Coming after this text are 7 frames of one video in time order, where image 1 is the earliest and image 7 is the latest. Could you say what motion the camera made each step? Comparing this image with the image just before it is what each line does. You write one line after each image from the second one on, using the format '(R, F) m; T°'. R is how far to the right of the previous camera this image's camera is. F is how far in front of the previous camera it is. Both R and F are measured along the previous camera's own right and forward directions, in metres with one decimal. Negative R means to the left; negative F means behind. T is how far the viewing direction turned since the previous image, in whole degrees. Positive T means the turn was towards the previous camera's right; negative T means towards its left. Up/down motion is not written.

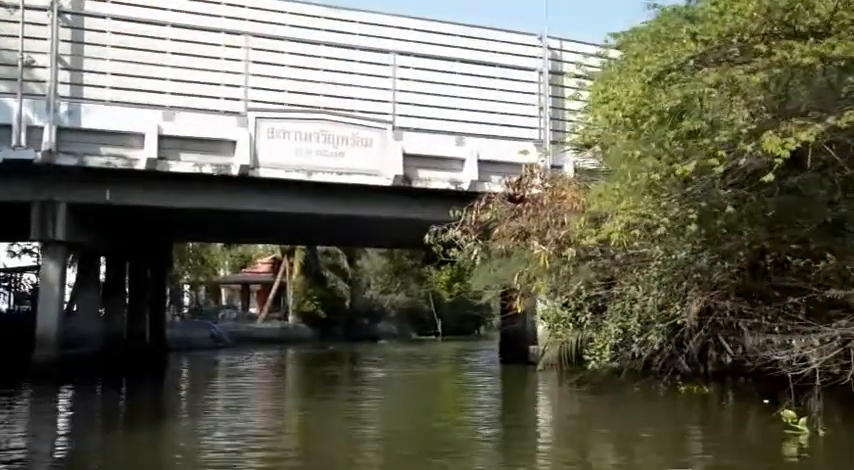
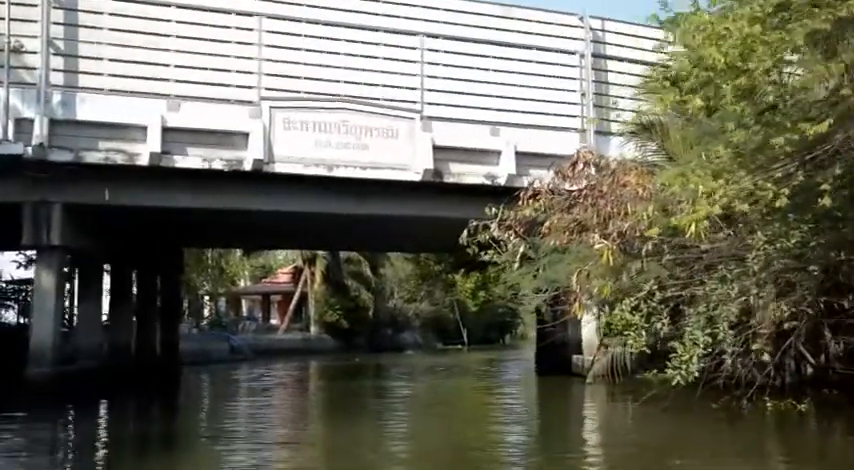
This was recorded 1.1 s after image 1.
(-0.3, +2.0) m; -1°
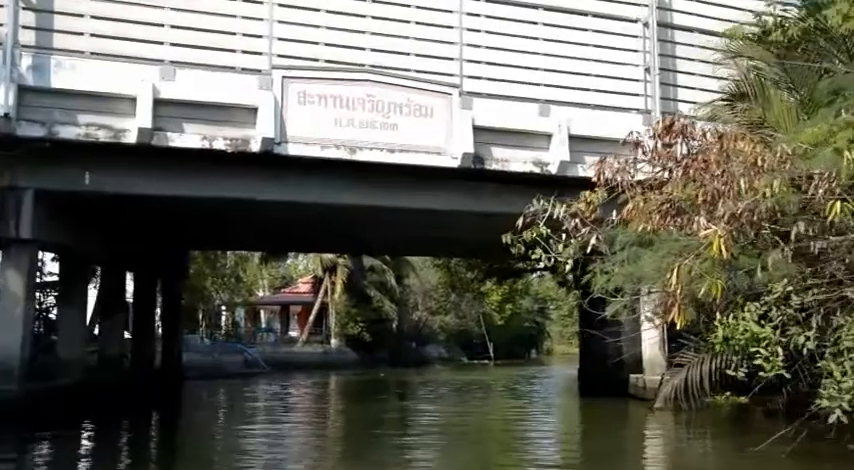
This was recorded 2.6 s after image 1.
(-0.3, +2.7) m; -1°
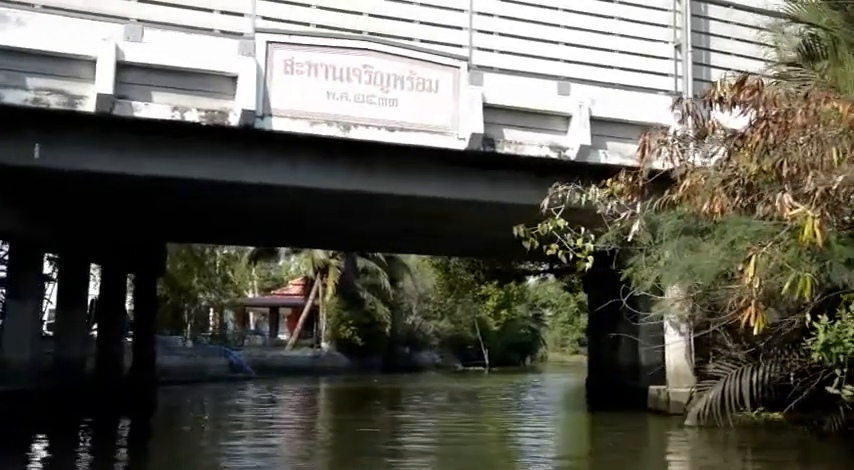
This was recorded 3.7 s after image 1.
(-0.1, +1.9) m; 0°
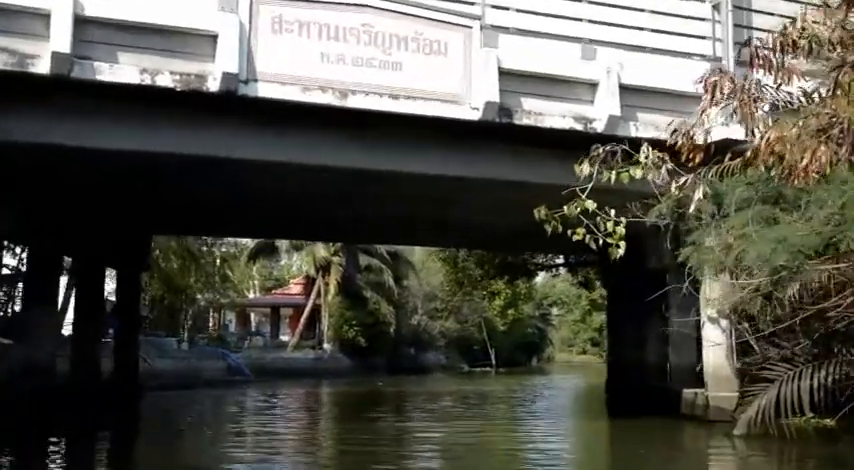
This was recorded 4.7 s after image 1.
(-0.1, +1.7) m; 0°
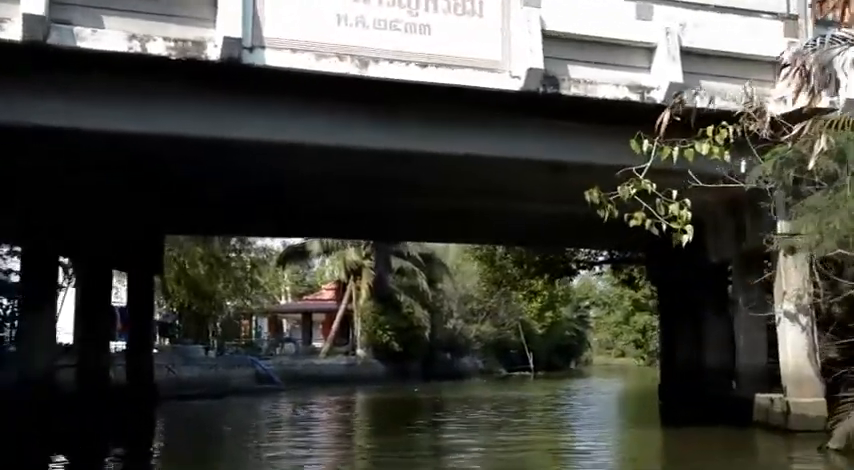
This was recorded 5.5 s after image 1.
(0.0, +1.5) m; -2°
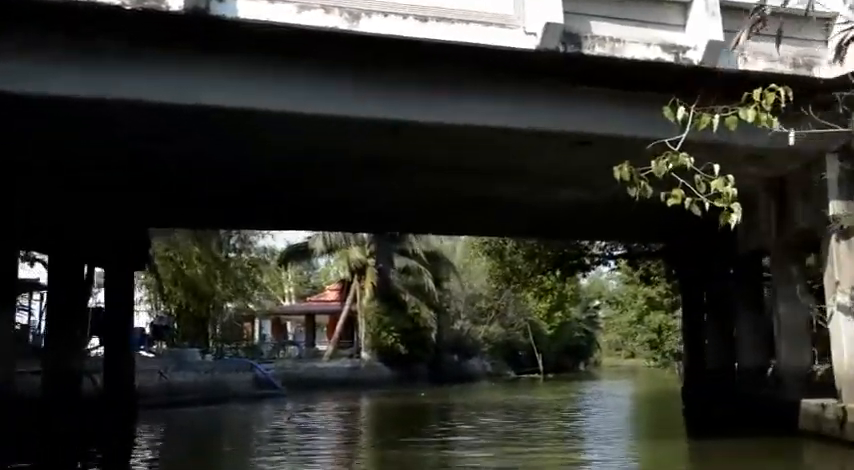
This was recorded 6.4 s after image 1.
(0.0, +1.5) m; 0°
